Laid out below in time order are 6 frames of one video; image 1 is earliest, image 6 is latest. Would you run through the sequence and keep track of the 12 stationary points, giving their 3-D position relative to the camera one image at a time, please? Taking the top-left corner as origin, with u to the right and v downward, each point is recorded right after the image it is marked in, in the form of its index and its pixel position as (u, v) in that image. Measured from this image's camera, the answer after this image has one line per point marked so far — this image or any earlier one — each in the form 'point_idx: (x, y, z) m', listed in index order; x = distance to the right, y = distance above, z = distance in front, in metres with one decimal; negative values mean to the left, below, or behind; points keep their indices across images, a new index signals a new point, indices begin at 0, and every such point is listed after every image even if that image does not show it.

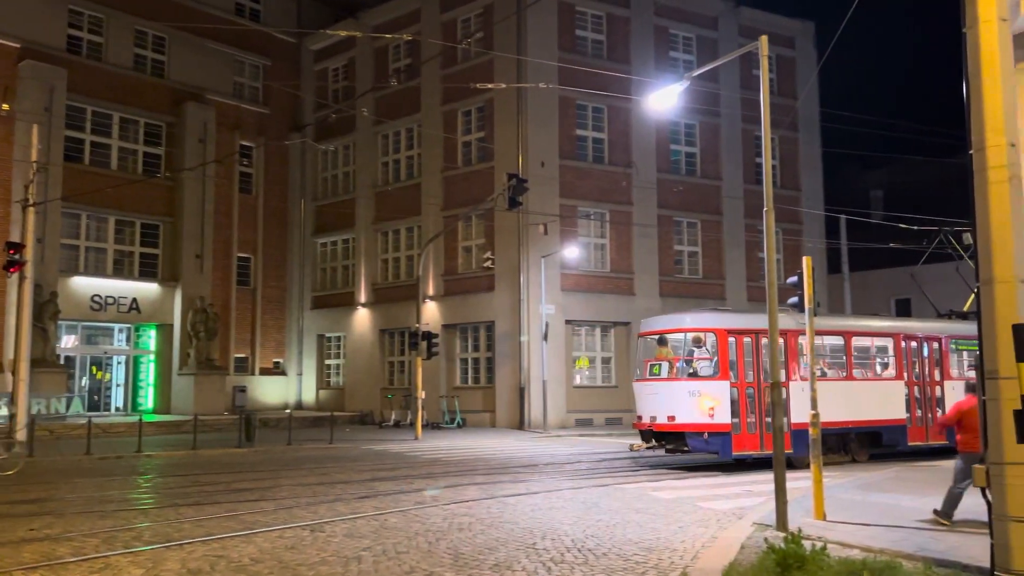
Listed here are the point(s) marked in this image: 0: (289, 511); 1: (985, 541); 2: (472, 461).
0: (-3.0, -3.0, +11.3) m
1: (+5.1, -2.8, +9.2) m
2: (-0.9, -3.8, +18.7) m
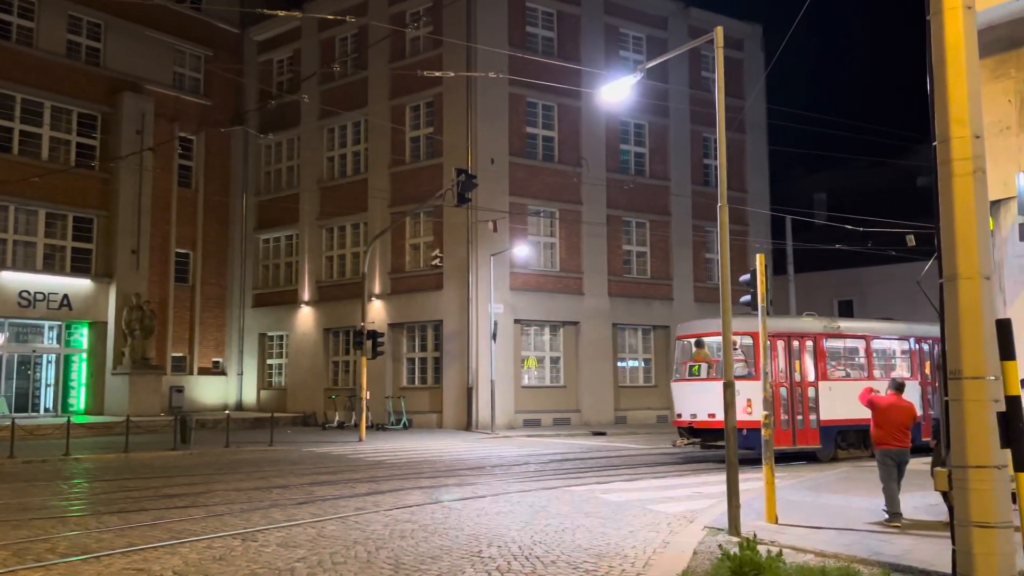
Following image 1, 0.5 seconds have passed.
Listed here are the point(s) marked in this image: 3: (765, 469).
0: (-3.7, -2.9, +10.7) m
1: (+4.6, -2.7, +9.1) m
2: (-2.0, -3.7, +18.2) m
3: (+3.1, -2.2, +10.3) m
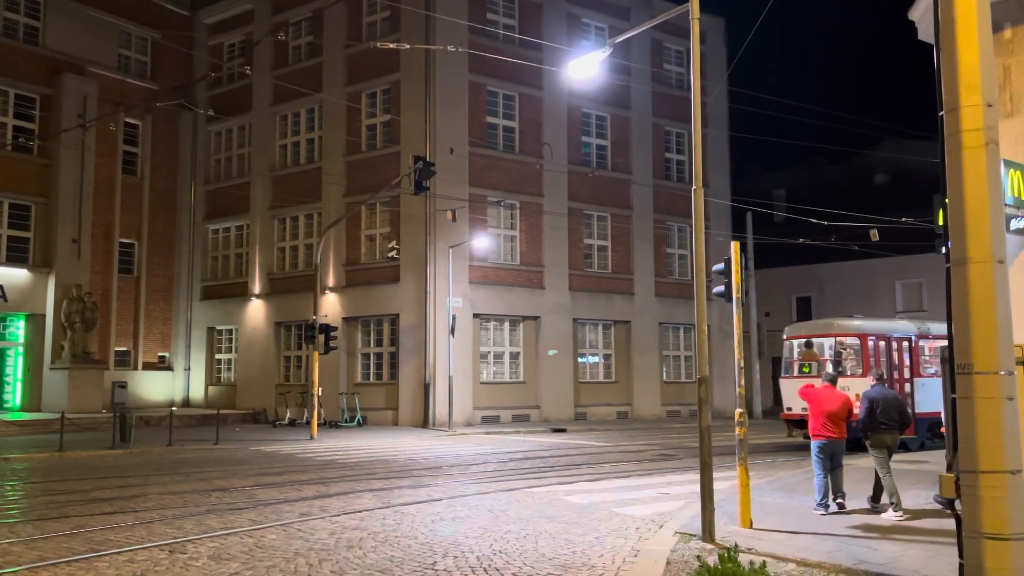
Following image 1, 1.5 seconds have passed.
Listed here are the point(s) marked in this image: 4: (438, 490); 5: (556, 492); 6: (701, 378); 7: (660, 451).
0: (-4.2, -2.7, +9.8) m
1: (+4.1, -2.6, +8.6) m
2: (-2.9, -3.5, +17.3) m
3: (+2.6, -2.1, +9.7) m
4: (-1.1, -3.0, +12.6) m
5: (+0.7, -3.0, +12.5) m
6: (+2.0, -1.0, +9.0) m
7: (+3.4, -3.8, +19.6) m
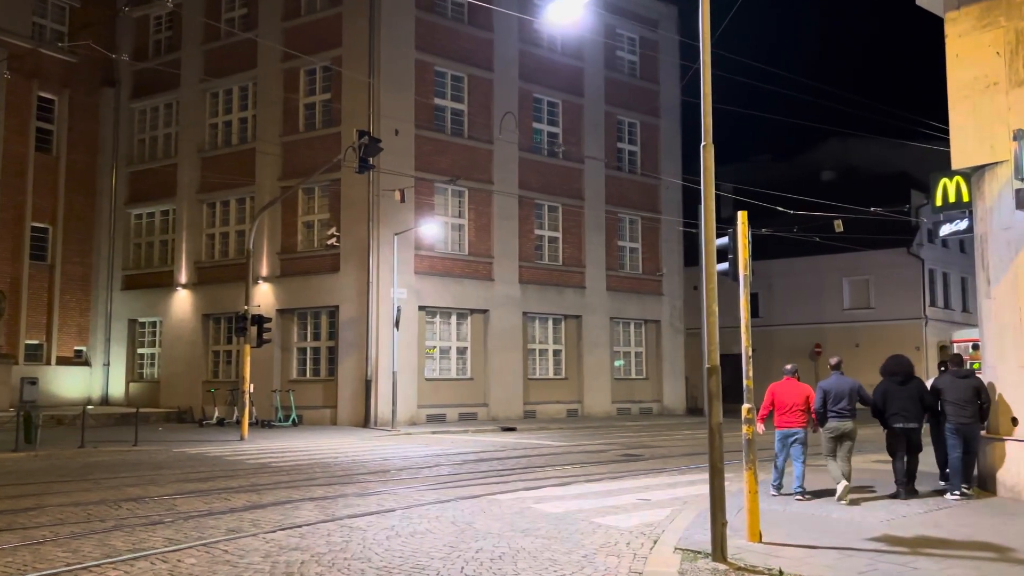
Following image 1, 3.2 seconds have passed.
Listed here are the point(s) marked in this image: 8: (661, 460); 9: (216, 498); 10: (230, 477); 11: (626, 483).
0: (-4.4, -2.4, +7.9) m
1: (+3.9, -2.4, +7.3) m
2: (-3.7, -3.2, +15.6) m
3: (+2.3, -1.8, +8.3) m
4: (-1.6, -2.7, +11.0) m
5: (+0.2, -2.8, +11.0) m
6: (+1.8, -0.7, +7.7) m
7: (+2.4, -3.5, +18.3) m
8: (+2.8, -3.3, +15.9) m
9: (-3.9, -2.8, +11.2) m
10: (-4.5, -3.1, +13.7) m
11: (+1.7, -3.0, +12.9) m
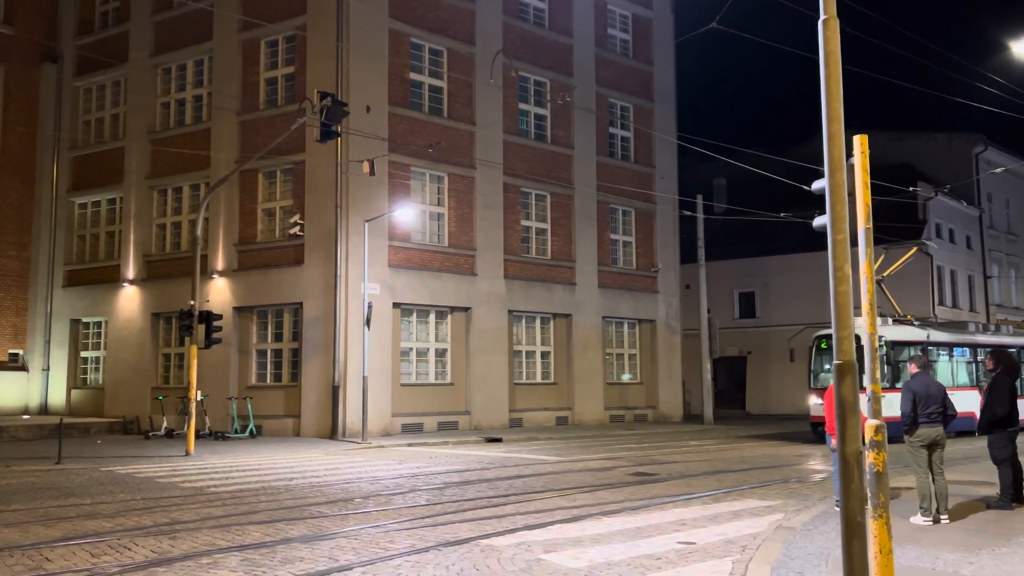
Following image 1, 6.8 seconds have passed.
0: (-4.3, -2.2, +5.0) m
1: (+4.0, -2.1, +4.6) m
2: (-3.8, -3.0, +12.6) m
3: (+2.4, -1.6, +5.6) m
4: (-1.6, -2.5, +8.1) m
5: (+0.2, -2.5, +8.2) m
6: (+1.9, -0.4, +4.9) m
7: (+2.2, -3.3, +15.6) m
8: (+2.7, -3.0, +13.2) m
9: (-3.9, -2.5, +8.3) m
10: (-4.6, -2.8, +10.8) m
11: (+1.7, -2.7, +10.2) m
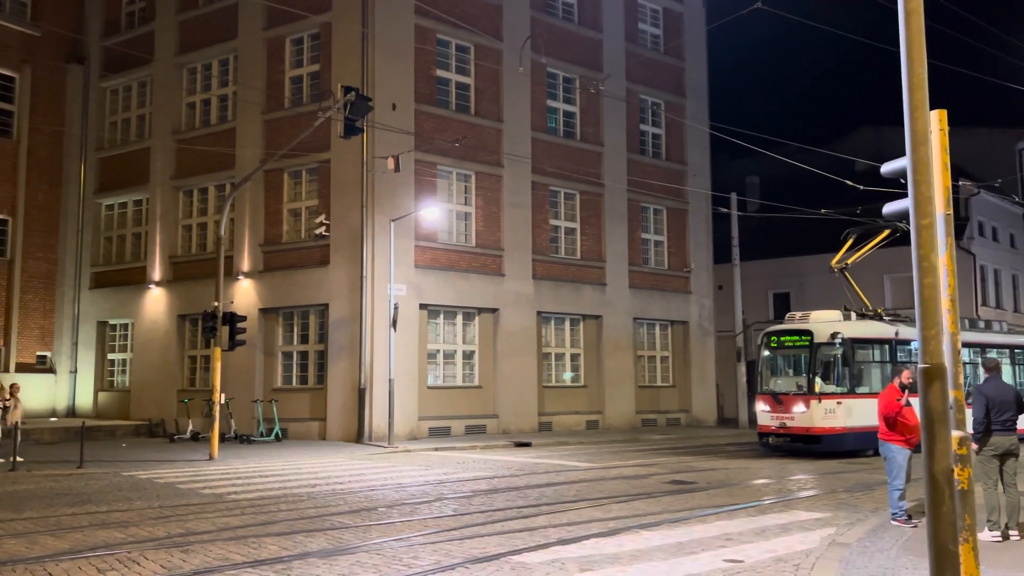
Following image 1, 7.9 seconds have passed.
0: (-4.1, -2.2, +4.6) m
1: (+4.2, -2.1, +3.9) m
2: (-3.4, -3.0, +12.2) m
3: (+2.6, -1.5, +4.9) m
4: (-1.3, -2.5, +7.6) m
5: (+0.5, -2.5, +7.6) m
6: (+2.1, -0.4, +4.3) m
7: (+2.7, -3.3, +14.9) m
8: (+3.1, -3.0, +12.5) m
9: (-3.6, -2.5, +7.8) m
10: (-4.2, -2.8, +10.3) m
11: (+2.0, -2.7, +9.5) m
